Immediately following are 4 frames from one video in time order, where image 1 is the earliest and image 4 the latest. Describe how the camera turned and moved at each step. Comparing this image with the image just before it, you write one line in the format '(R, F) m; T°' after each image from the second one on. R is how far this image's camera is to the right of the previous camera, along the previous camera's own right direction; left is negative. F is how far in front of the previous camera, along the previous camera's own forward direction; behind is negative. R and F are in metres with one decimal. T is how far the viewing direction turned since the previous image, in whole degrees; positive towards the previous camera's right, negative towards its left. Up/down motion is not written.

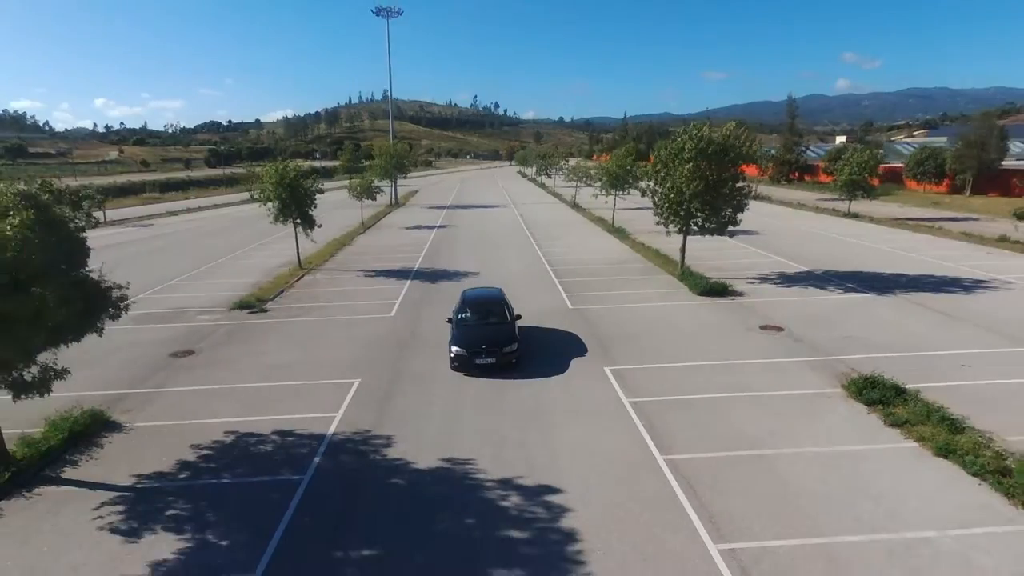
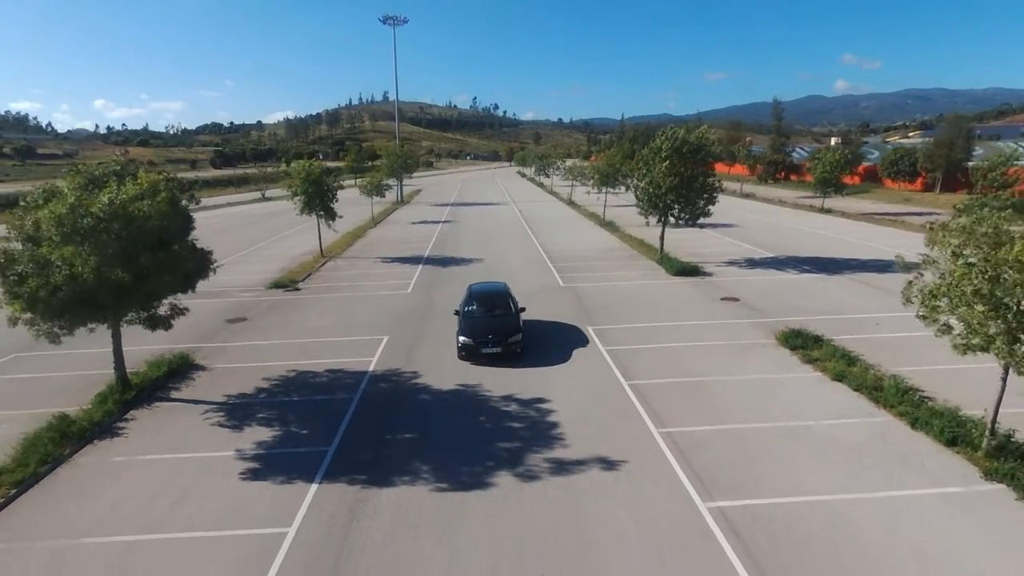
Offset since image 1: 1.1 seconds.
(0.0, -2.9) m; 0°
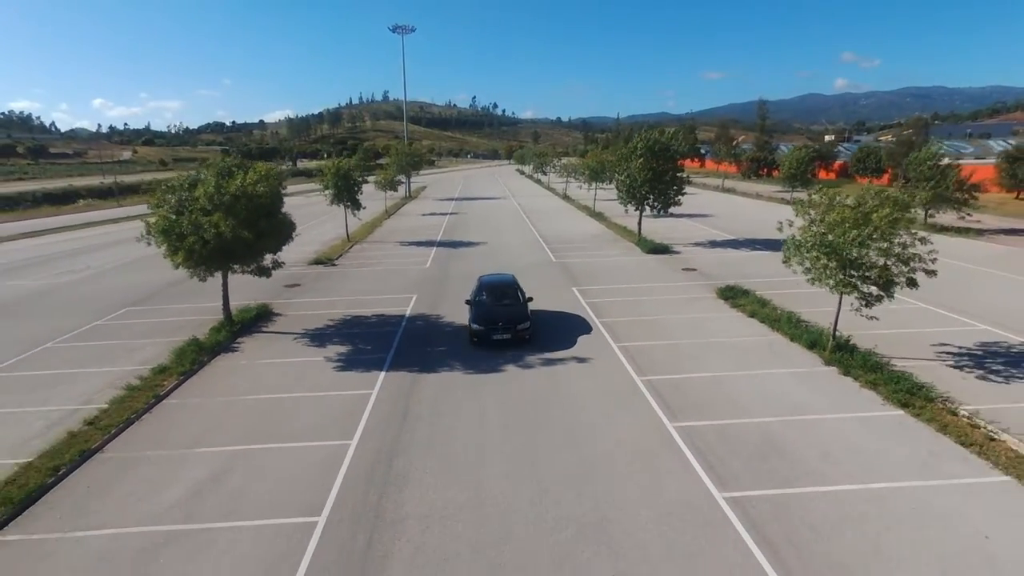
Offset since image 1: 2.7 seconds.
(-0.1, -4.4) m; 0°
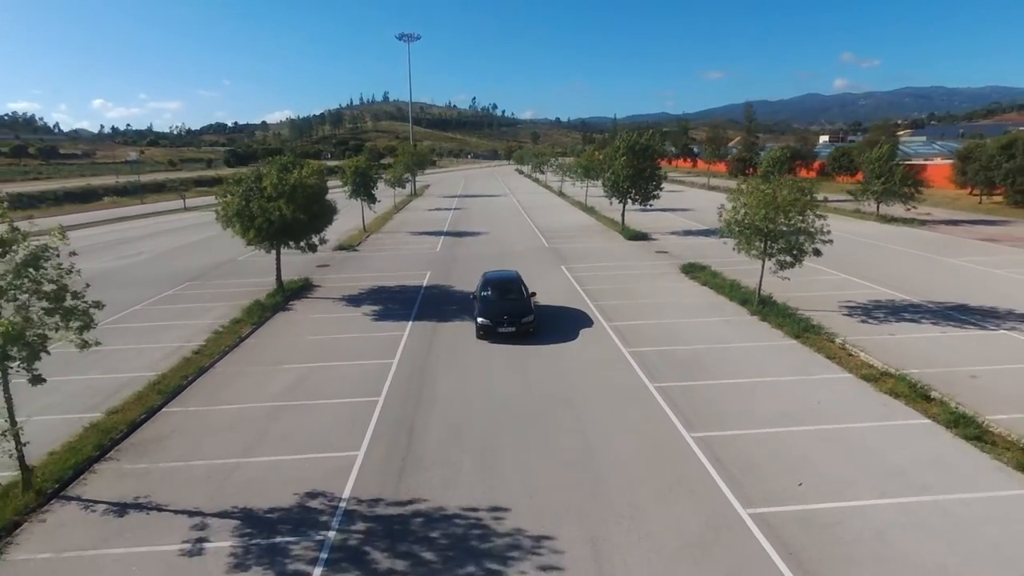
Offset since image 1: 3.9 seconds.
(0.0, -3.8) m; 0°
